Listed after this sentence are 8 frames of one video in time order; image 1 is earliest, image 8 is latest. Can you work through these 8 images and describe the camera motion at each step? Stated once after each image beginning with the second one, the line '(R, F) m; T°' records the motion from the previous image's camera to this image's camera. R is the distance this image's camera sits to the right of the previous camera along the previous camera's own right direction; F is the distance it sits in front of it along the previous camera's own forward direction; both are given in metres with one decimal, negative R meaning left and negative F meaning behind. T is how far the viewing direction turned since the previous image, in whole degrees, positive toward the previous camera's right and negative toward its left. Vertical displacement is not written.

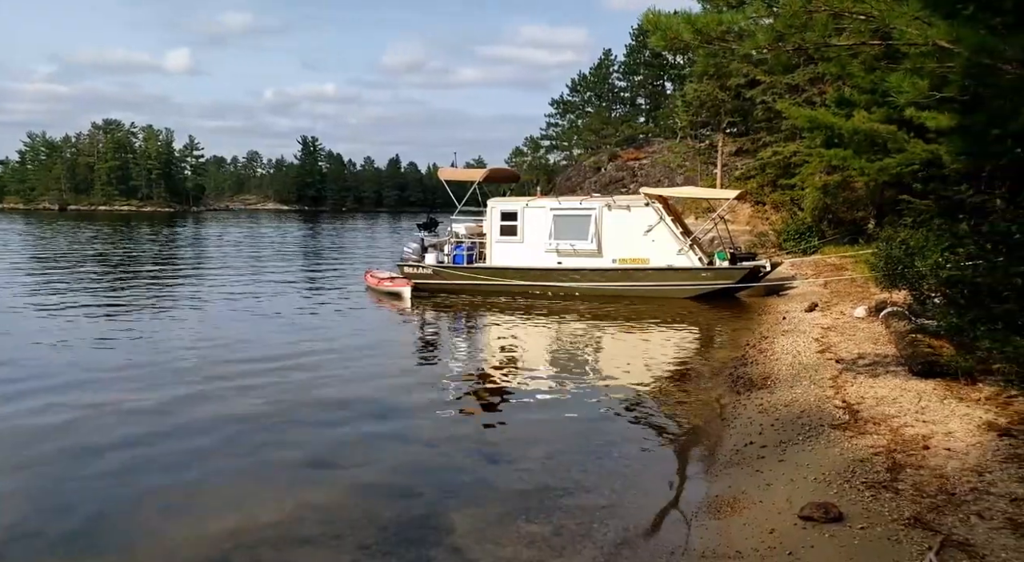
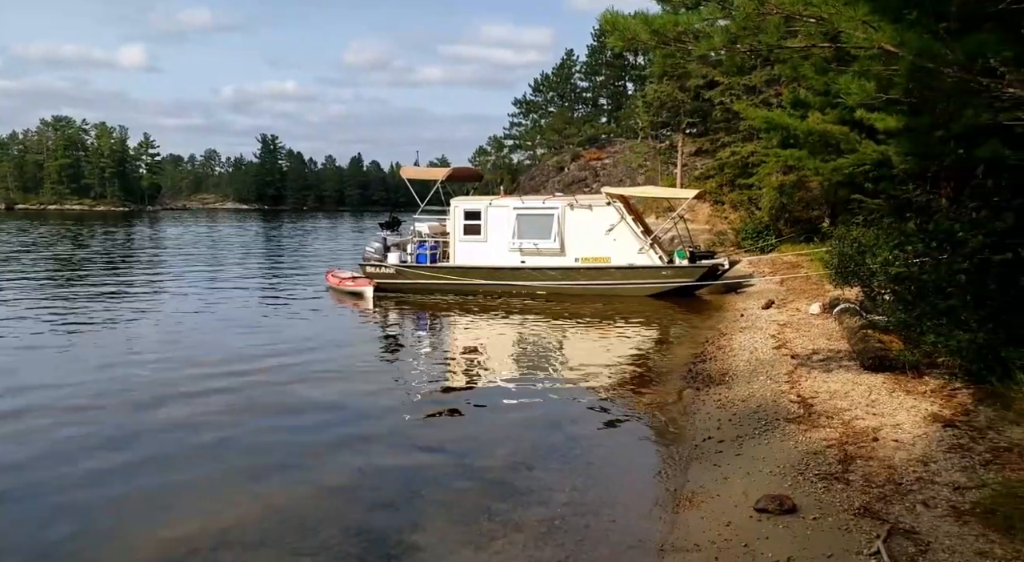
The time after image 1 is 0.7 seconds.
(0.0, -0.1) m; +3°
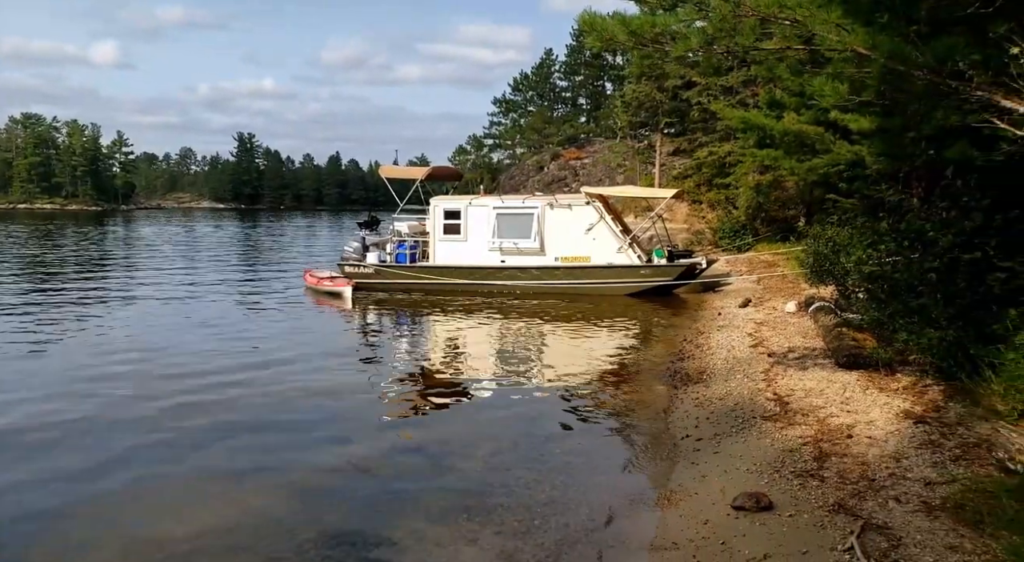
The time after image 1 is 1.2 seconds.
(0.0, 0.0) m; +1°
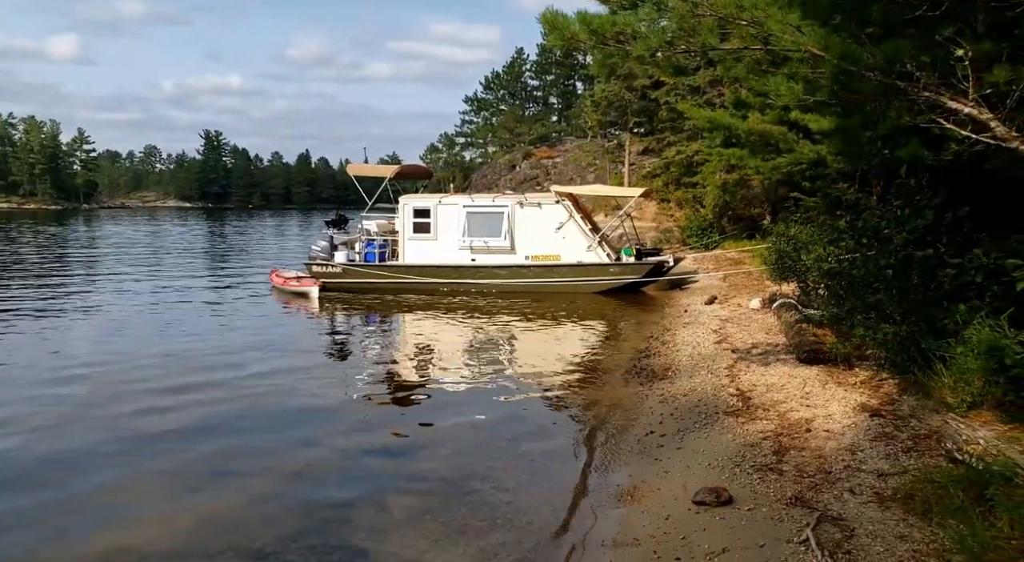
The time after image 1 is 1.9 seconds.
(+0.1, -0.1) m; +2°
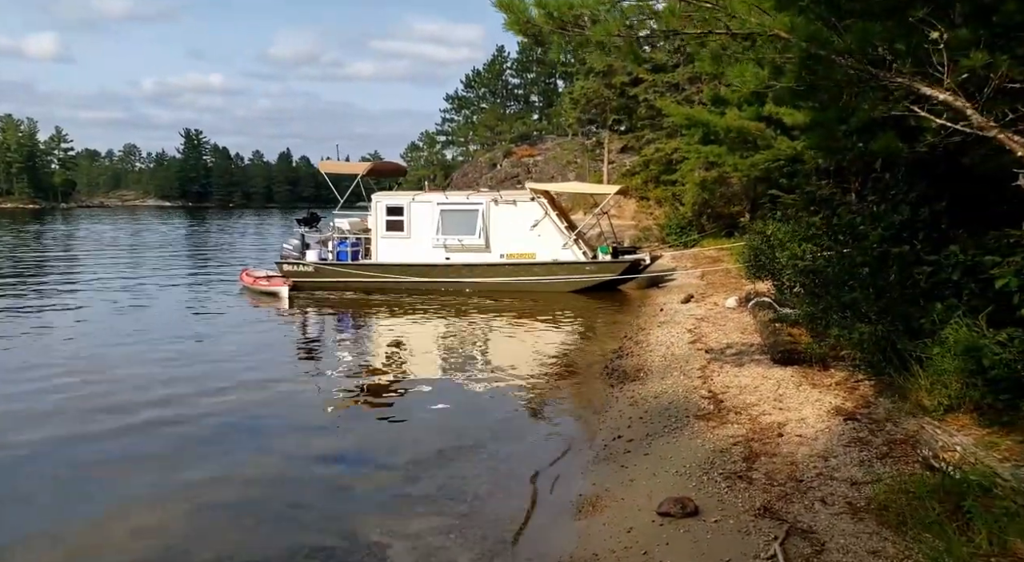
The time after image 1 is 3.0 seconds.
(+0.2, +0.4) m; +1°
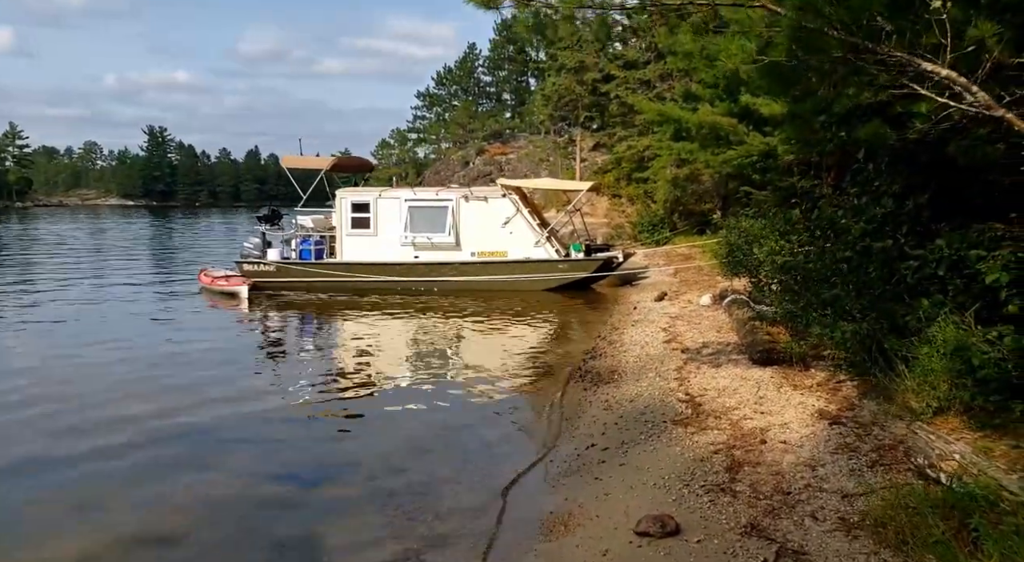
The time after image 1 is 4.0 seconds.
(+0.1, +0.5) m; +2°
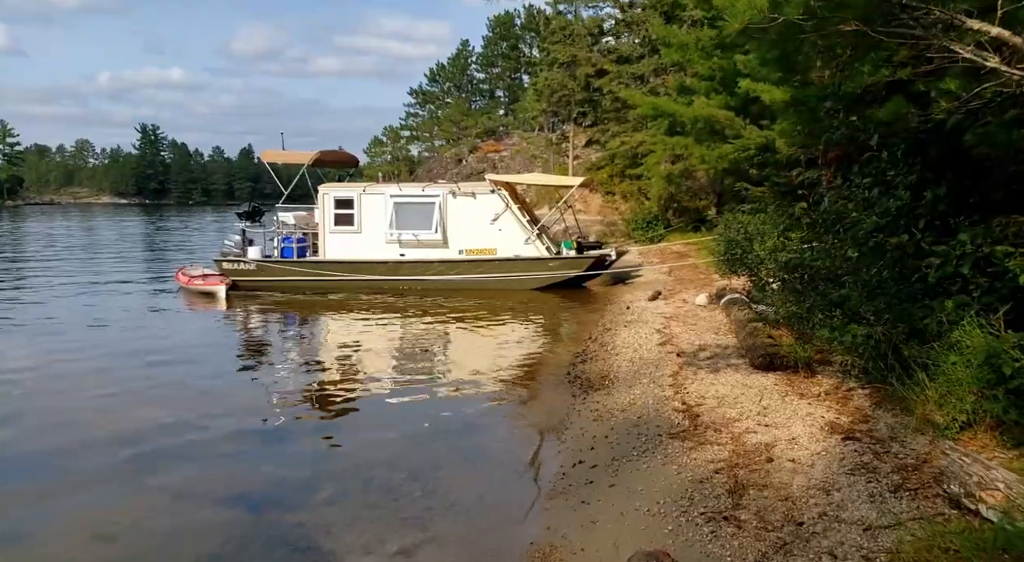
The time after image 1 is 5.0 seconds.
(+0.1, +0.7) m; 0°
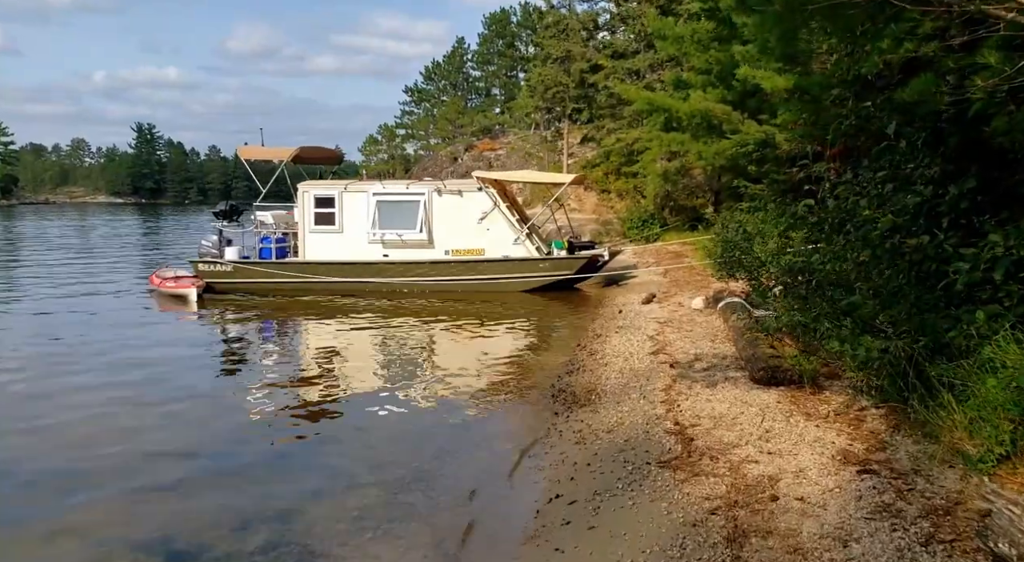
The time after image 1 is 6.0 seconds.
(+0.2, +0.9) m; 0°
